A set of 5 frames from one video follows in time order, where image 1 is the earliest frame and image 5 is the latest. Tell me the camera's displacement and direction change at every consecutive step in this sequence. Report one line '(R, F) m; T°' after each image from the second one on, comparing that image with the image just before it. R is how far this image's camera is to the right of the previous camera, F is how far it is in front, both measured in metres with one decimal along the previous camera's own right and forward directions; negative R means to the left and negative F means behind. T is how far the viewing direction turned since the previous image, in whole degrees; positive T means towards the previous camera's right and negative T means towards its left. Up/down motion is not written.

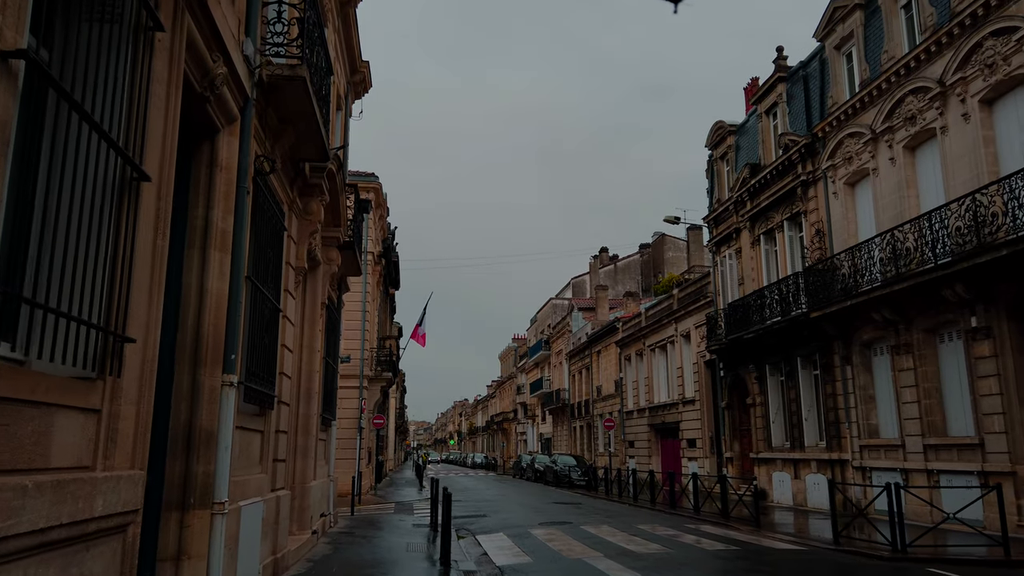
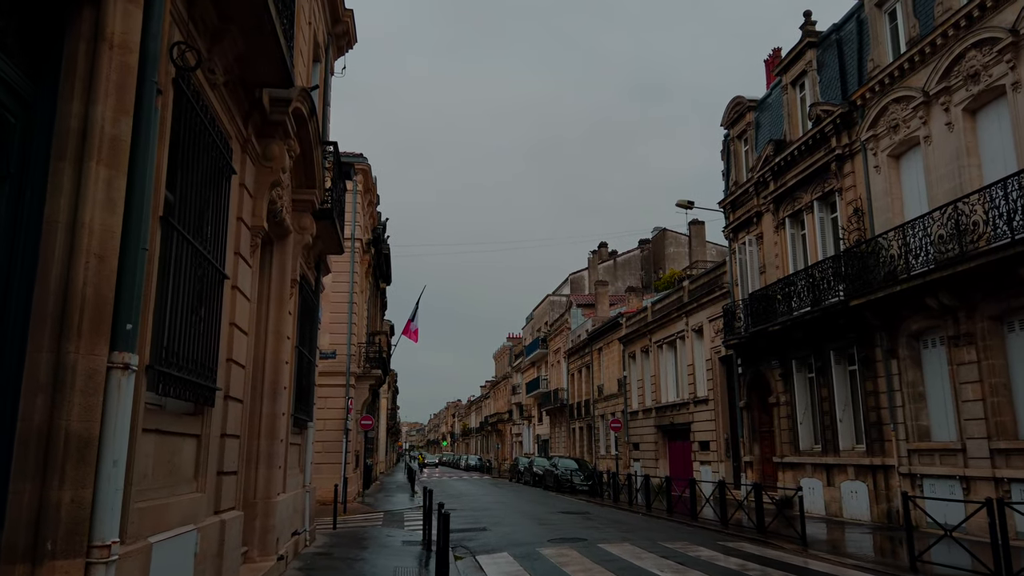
(-0.2, +2.0) m; +1°
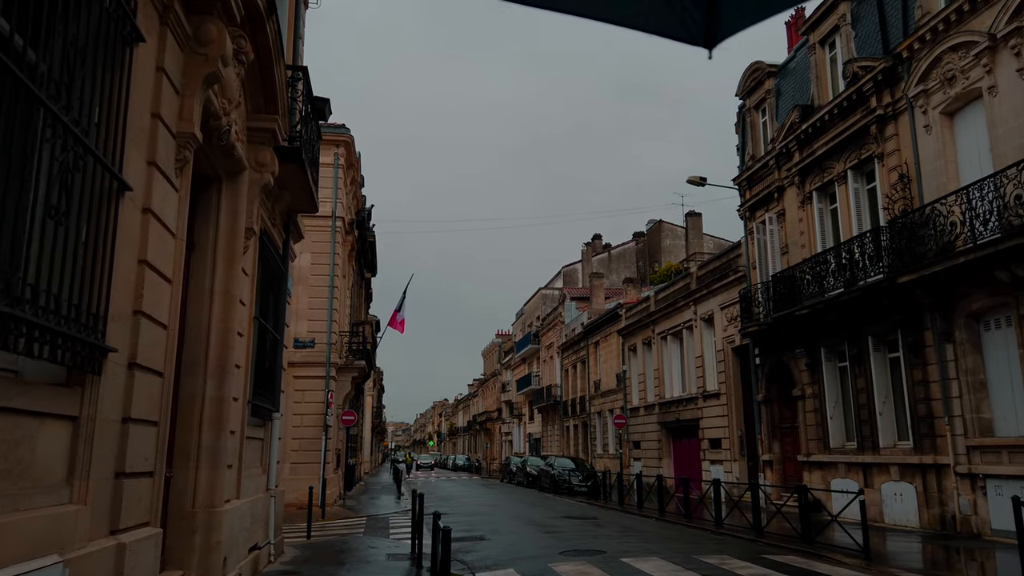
(-0.3, +2.0) m; +1°
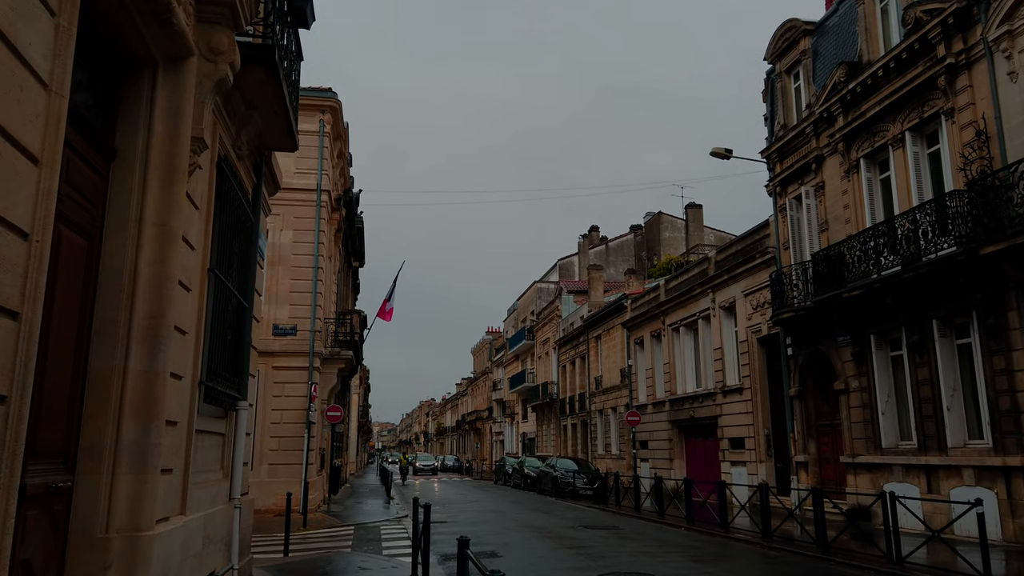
(-0.5, +2.2) m; +1°
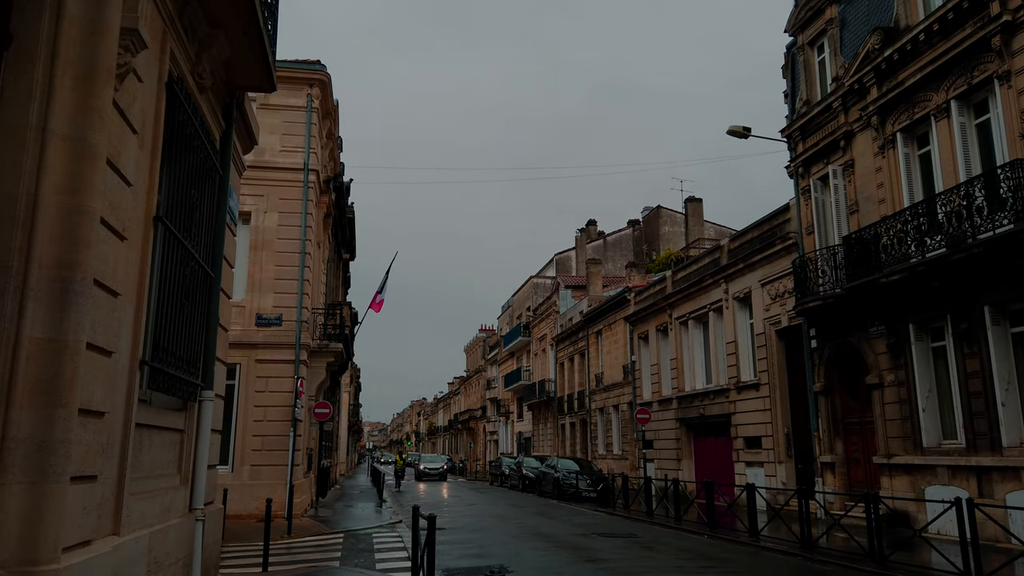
(-0.3, +1.4) m; +1°
